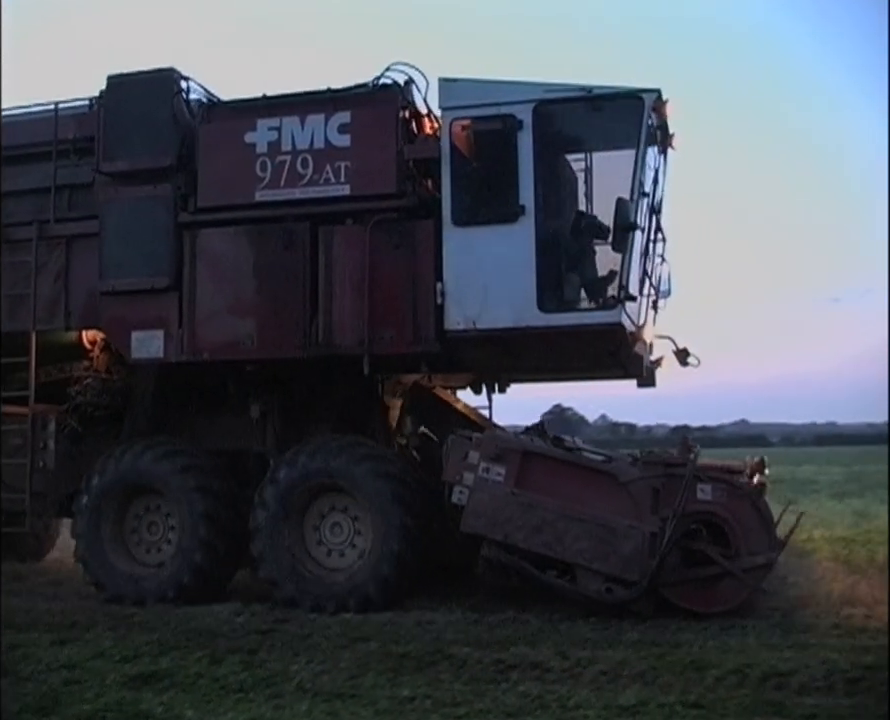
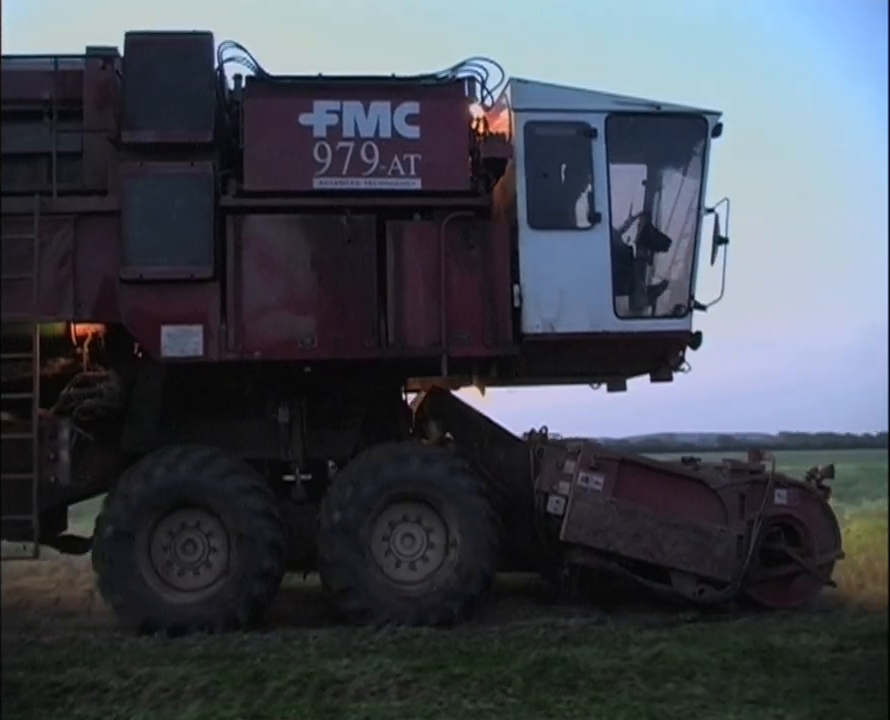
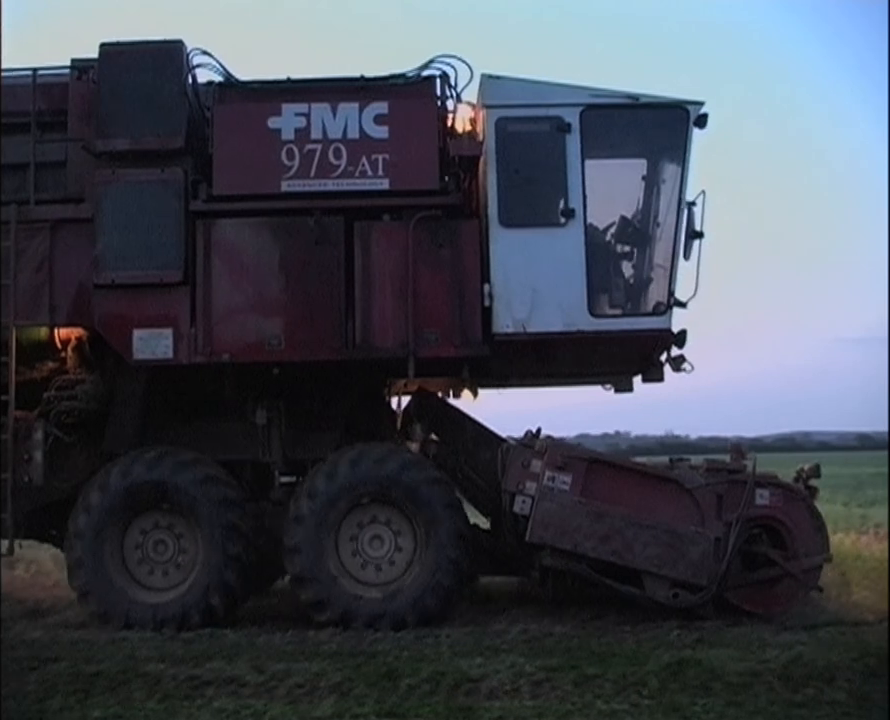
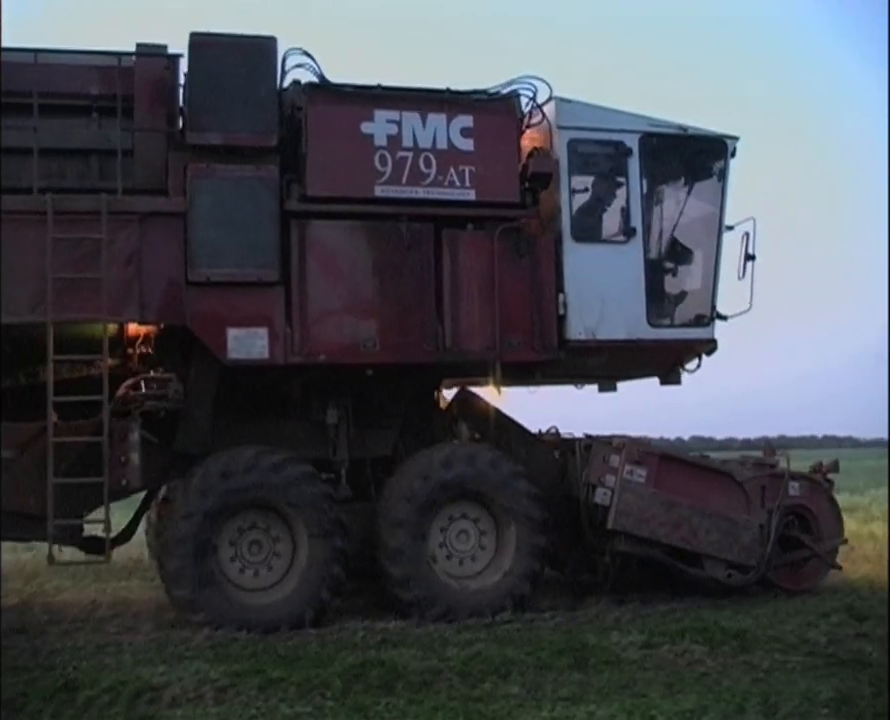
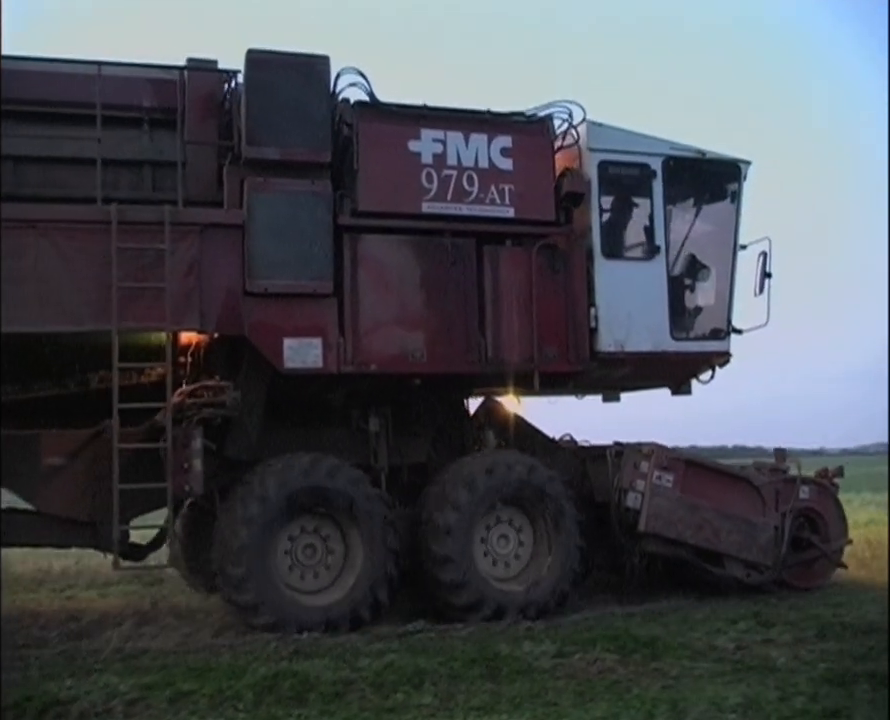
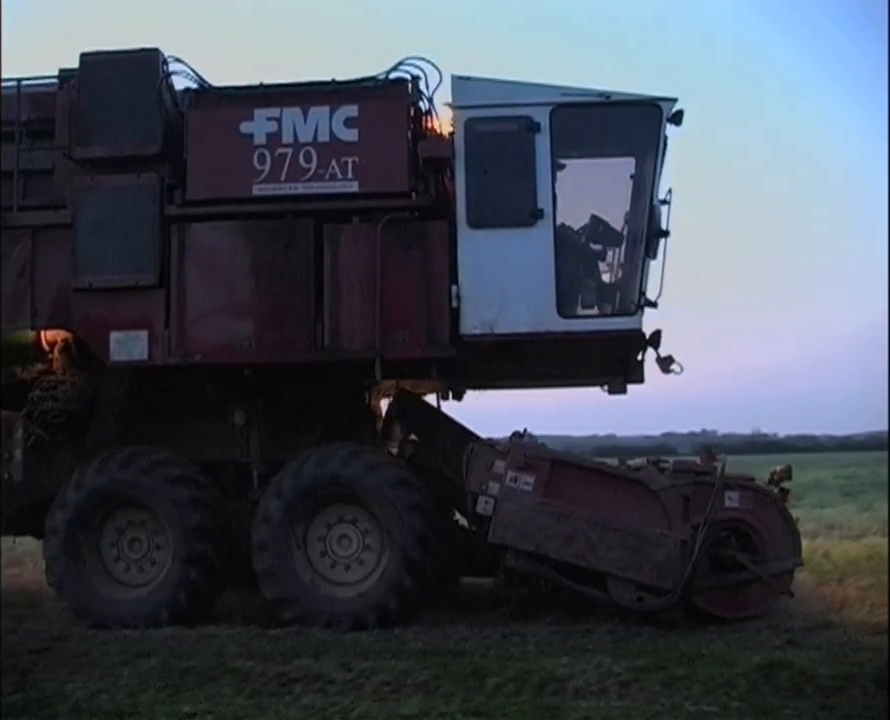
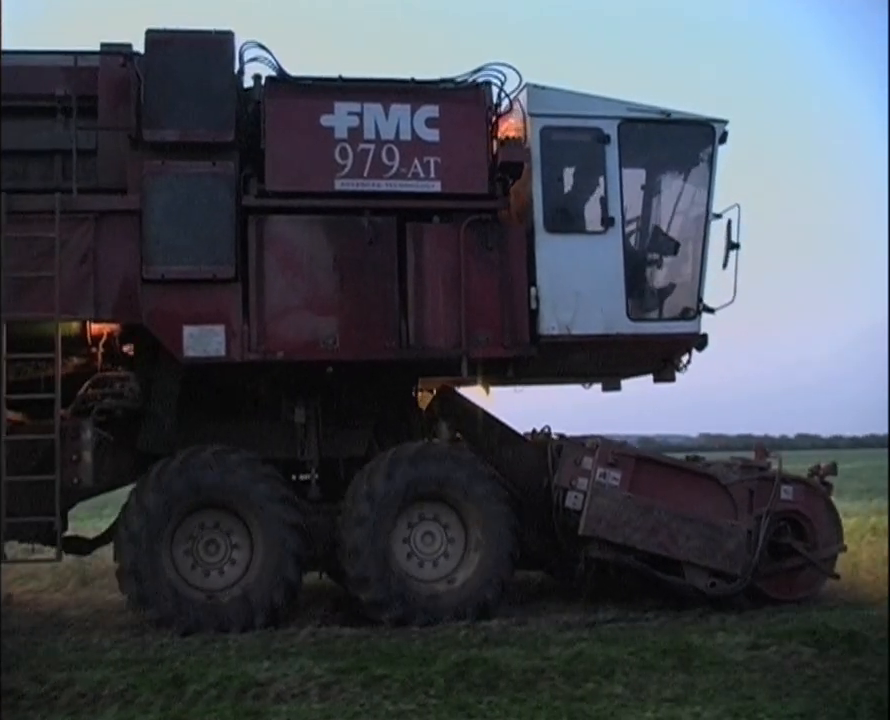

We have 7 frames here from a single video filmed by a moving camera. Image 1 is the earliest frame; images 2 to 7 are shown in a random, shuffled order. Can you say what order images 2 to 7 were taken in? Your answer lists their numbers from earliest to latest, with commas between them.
6, 3, 2, 7, 4, 5
